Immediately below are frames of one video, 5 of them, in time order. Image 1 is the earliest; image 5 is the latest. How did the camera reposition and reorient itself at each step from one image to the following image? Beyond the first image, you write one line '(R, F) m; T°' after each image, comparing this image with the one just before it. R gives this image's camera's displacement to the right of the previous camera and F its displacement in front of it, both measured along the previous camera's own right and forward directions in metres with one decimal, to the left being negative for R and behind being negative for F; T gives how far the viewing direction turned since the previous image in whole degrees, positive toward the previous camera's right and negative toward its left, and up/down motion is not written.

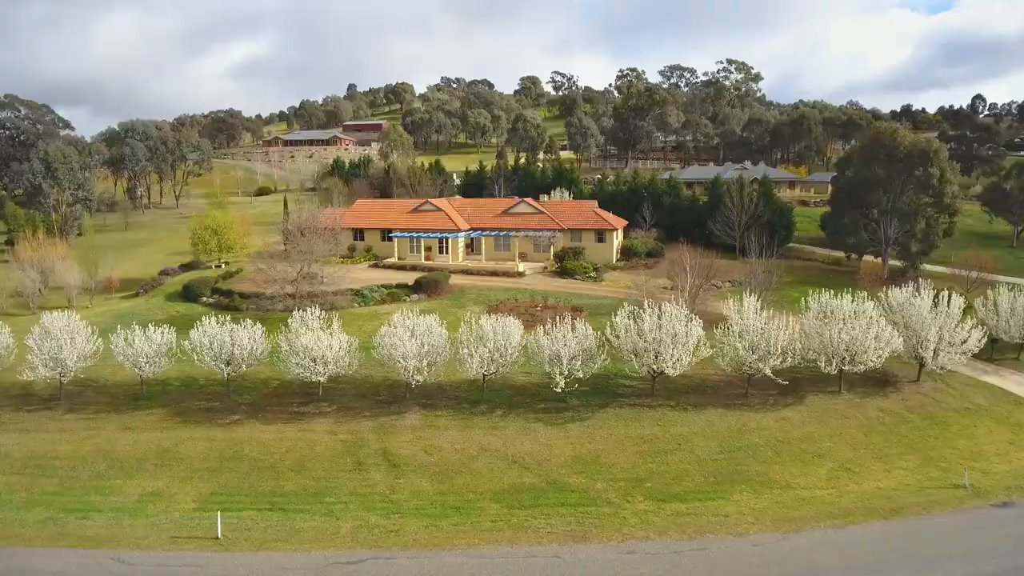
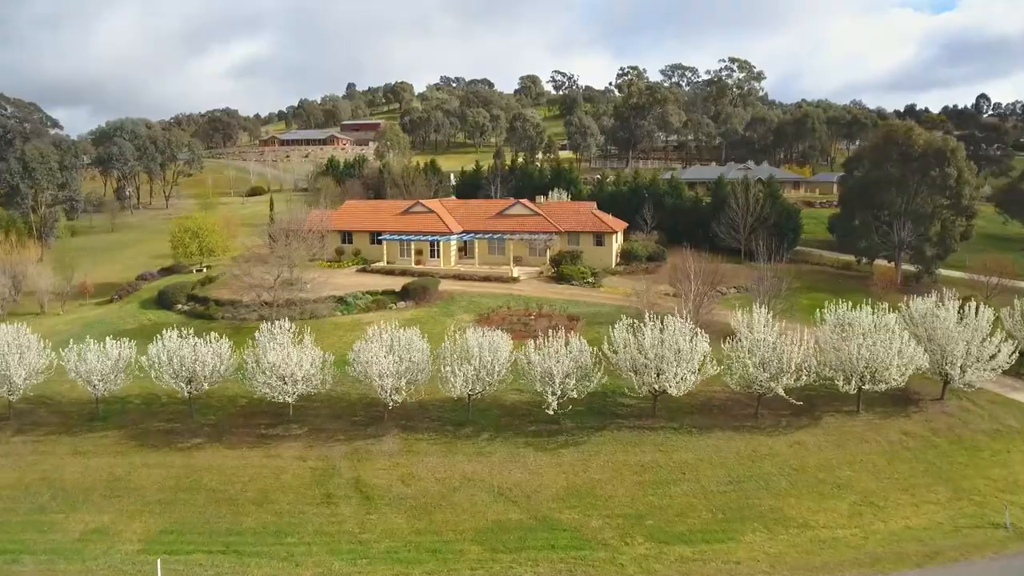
(+0.4, +2.1) m; 0°
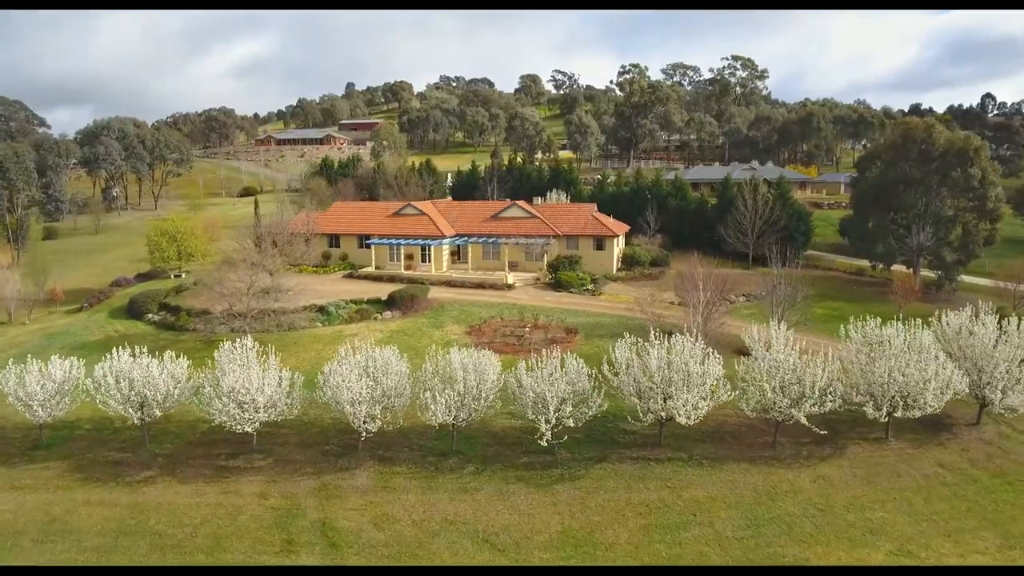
(+0.3, +2.3) m; 0°
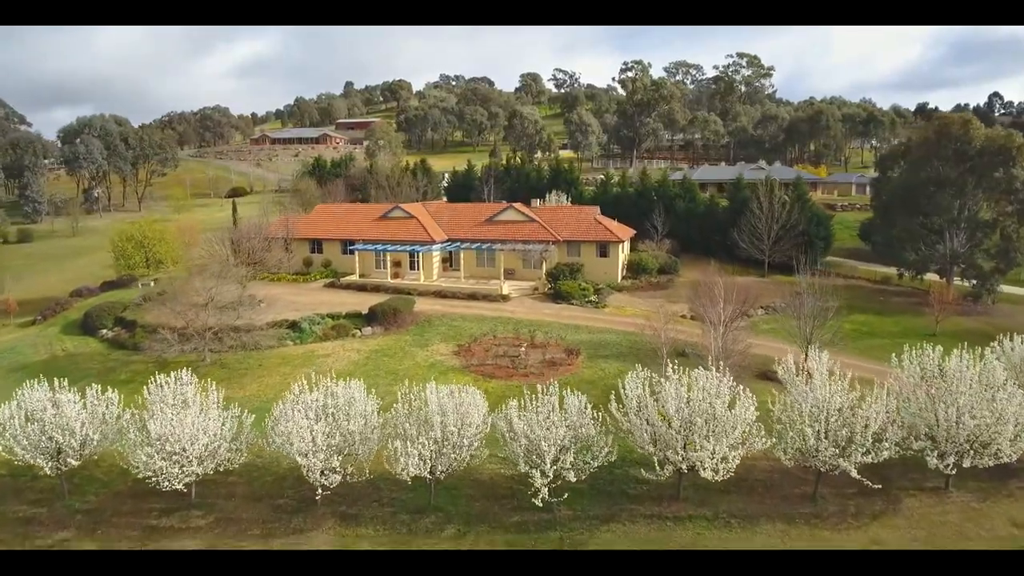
(+0.3, +3.3) m; 0°
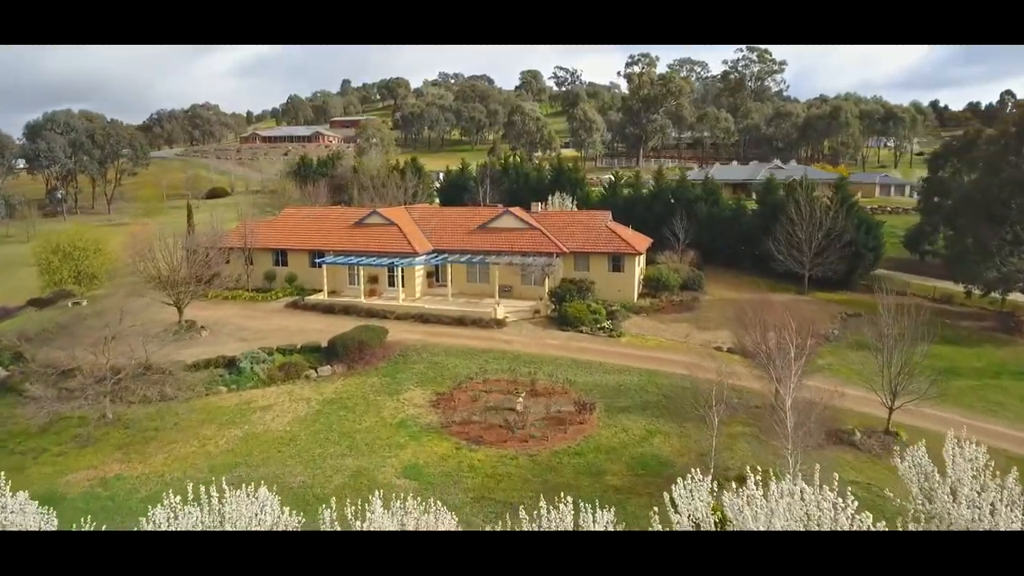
(+0.2, +5.9) m; 0°
